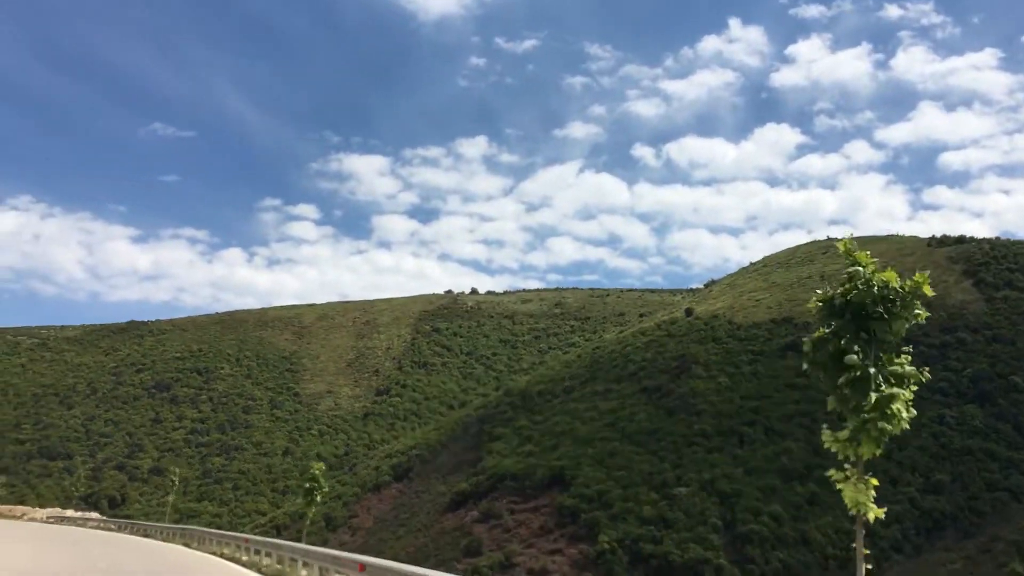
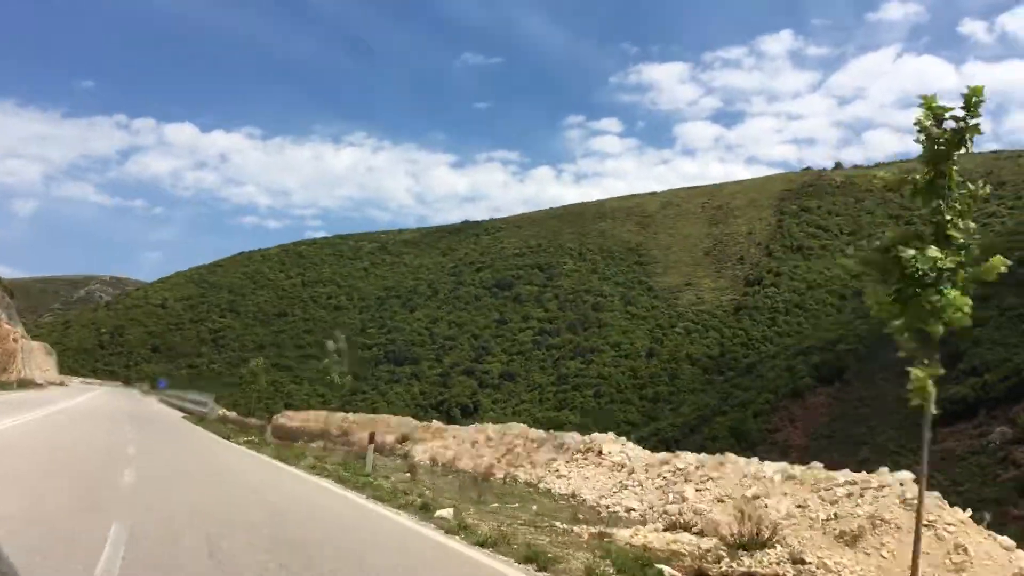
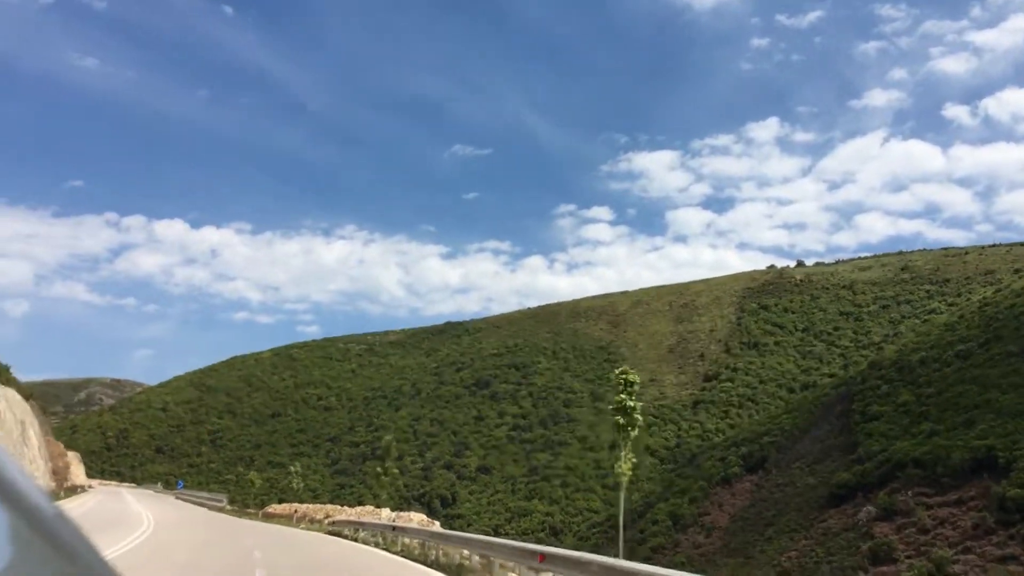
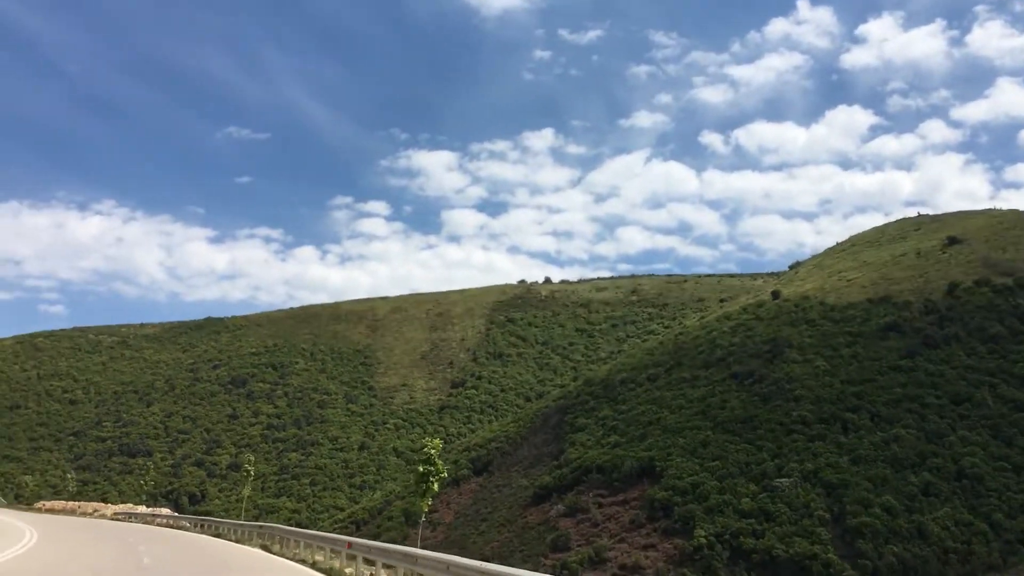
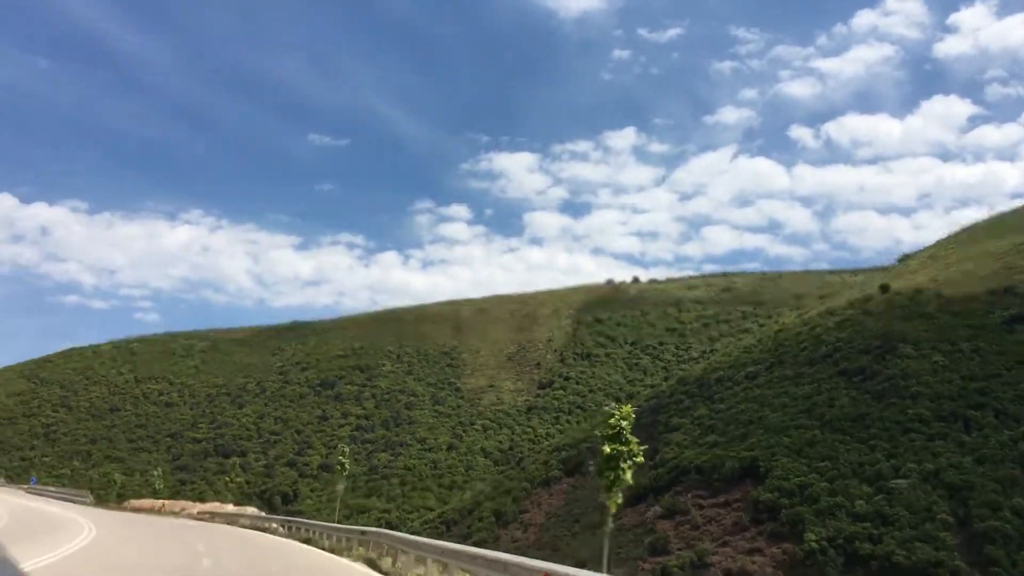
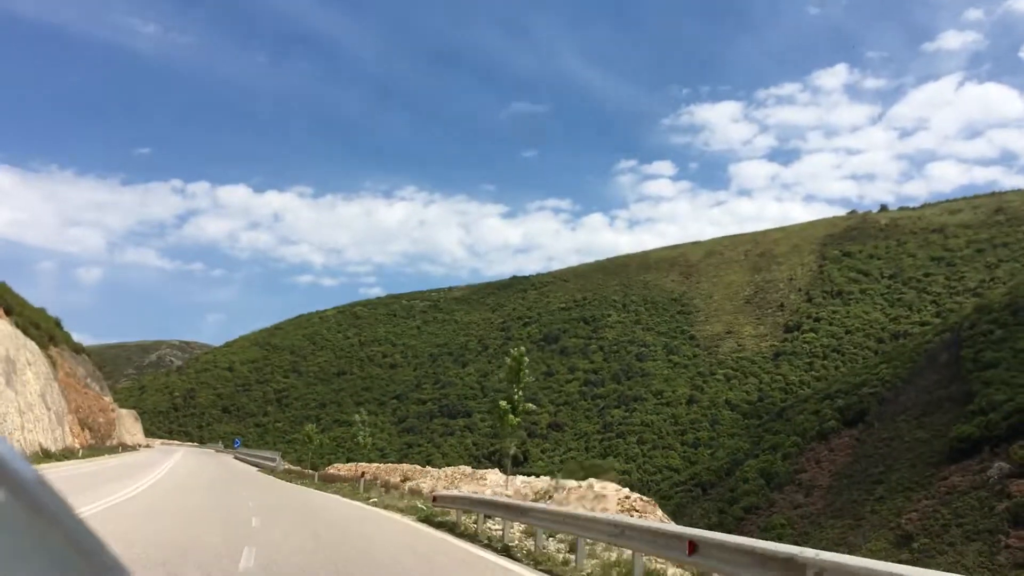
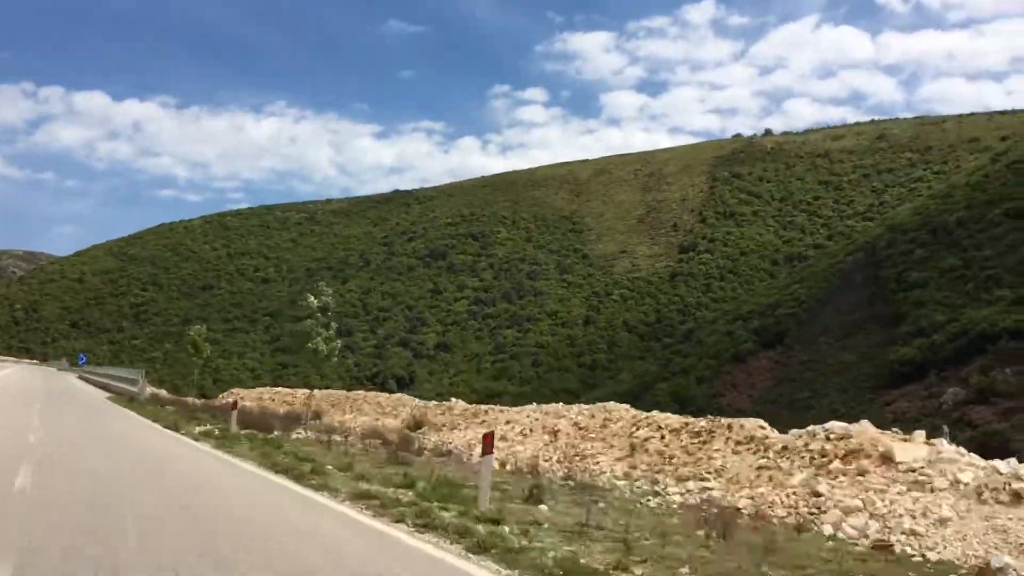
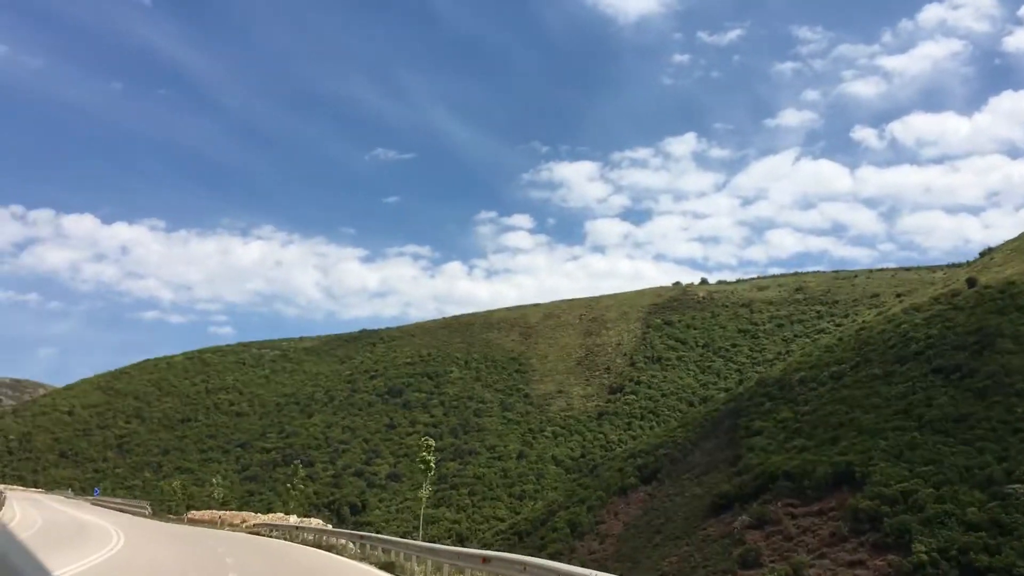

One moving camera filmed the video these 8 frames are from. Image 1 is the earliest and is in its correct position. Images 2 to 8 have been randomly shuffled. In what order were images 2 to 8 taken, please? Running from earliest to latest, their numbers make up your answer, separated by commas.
4, 5, 8, 3, 6, 2, 7
